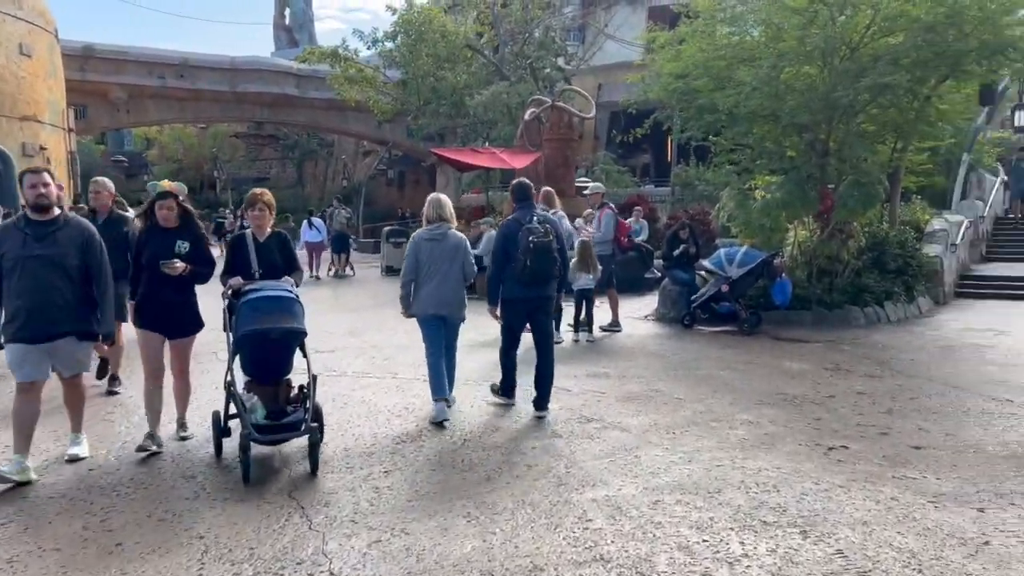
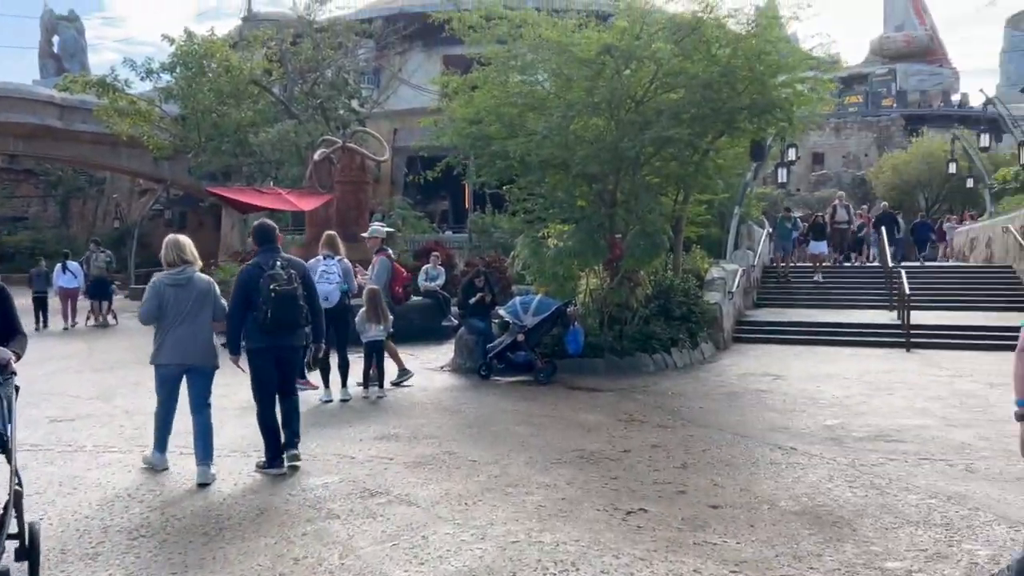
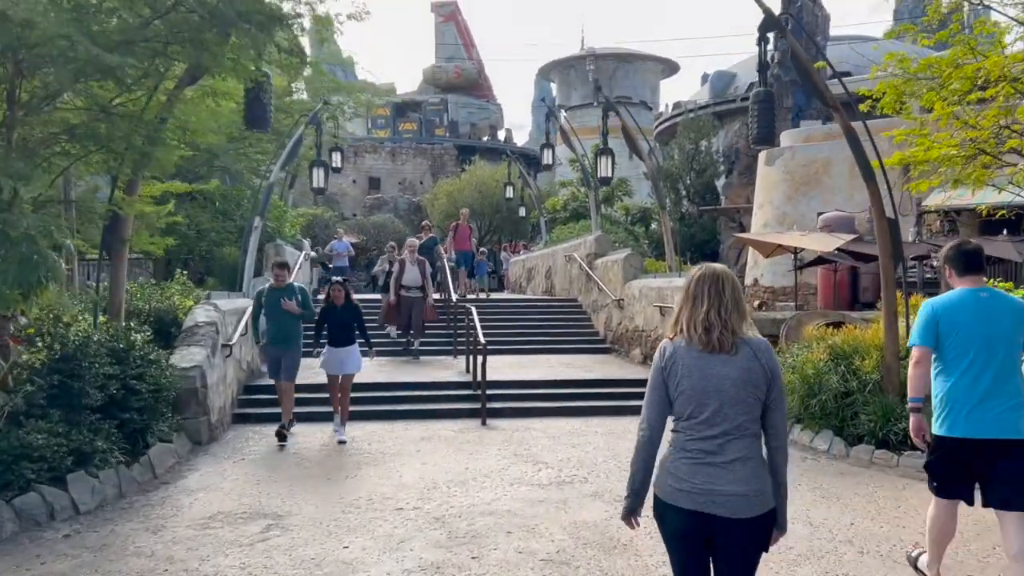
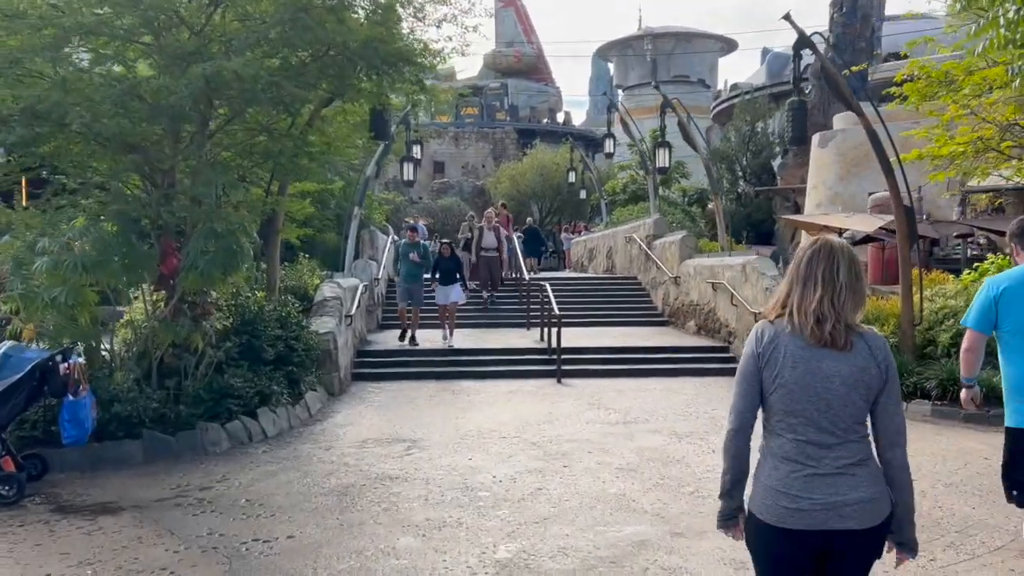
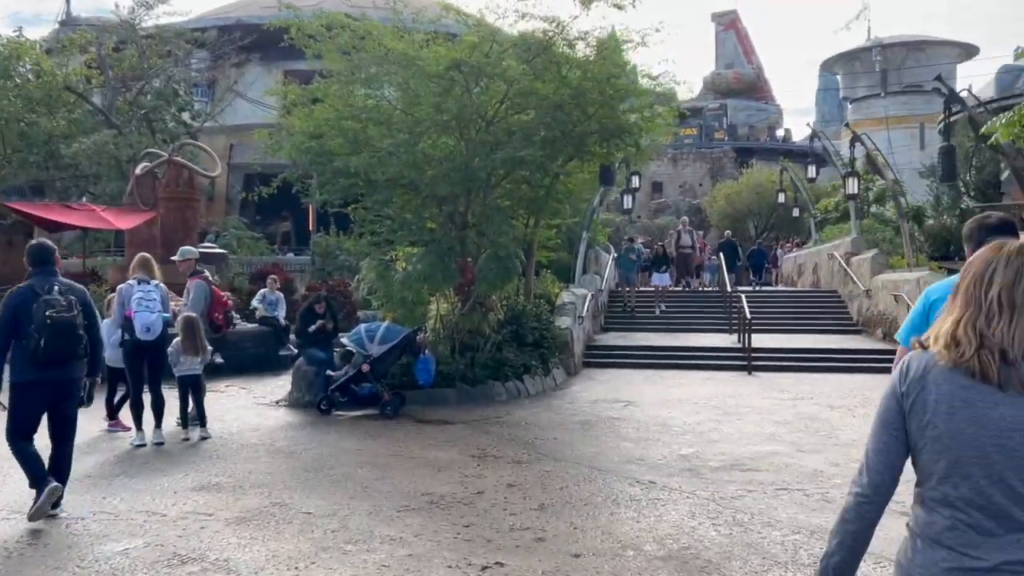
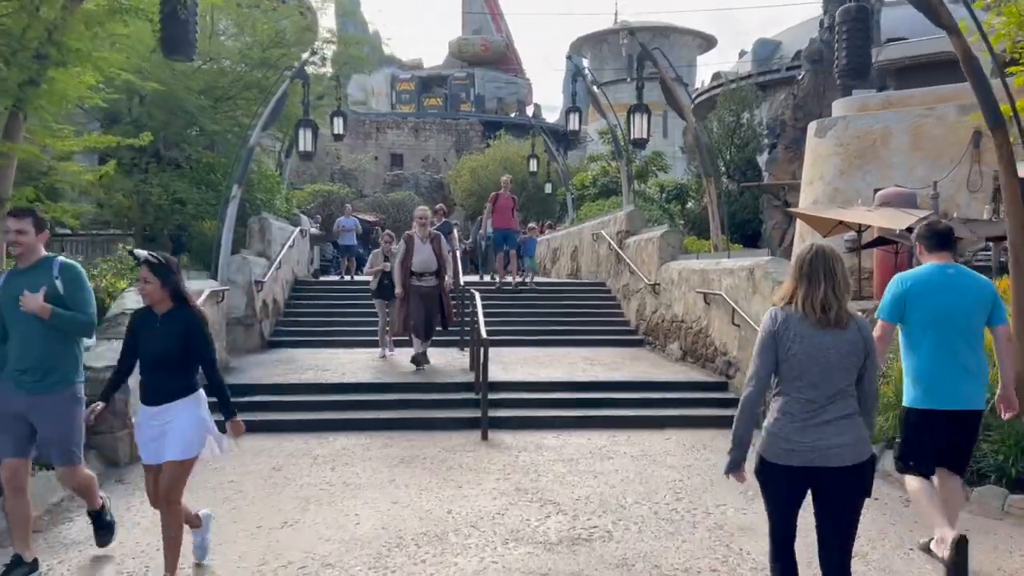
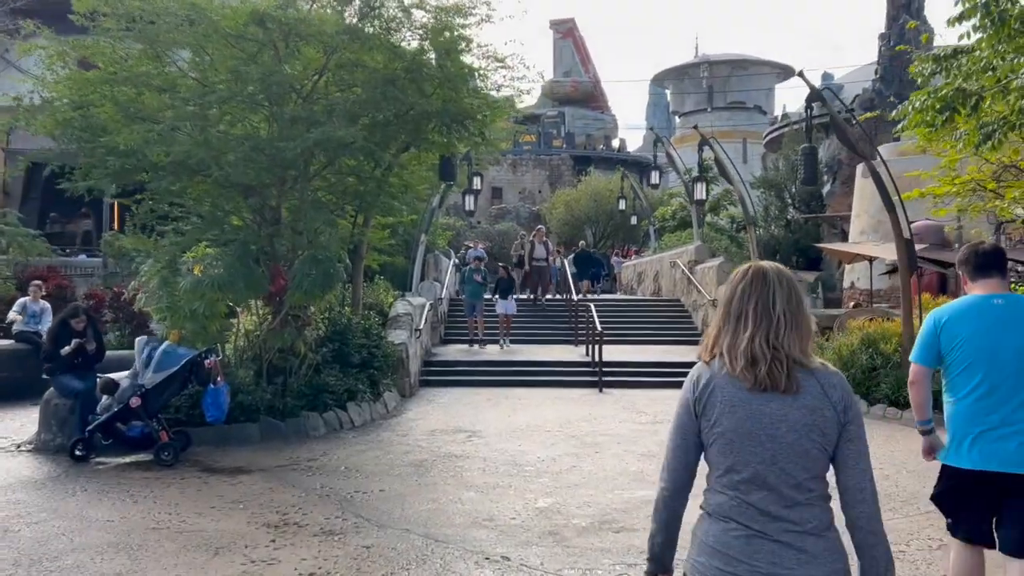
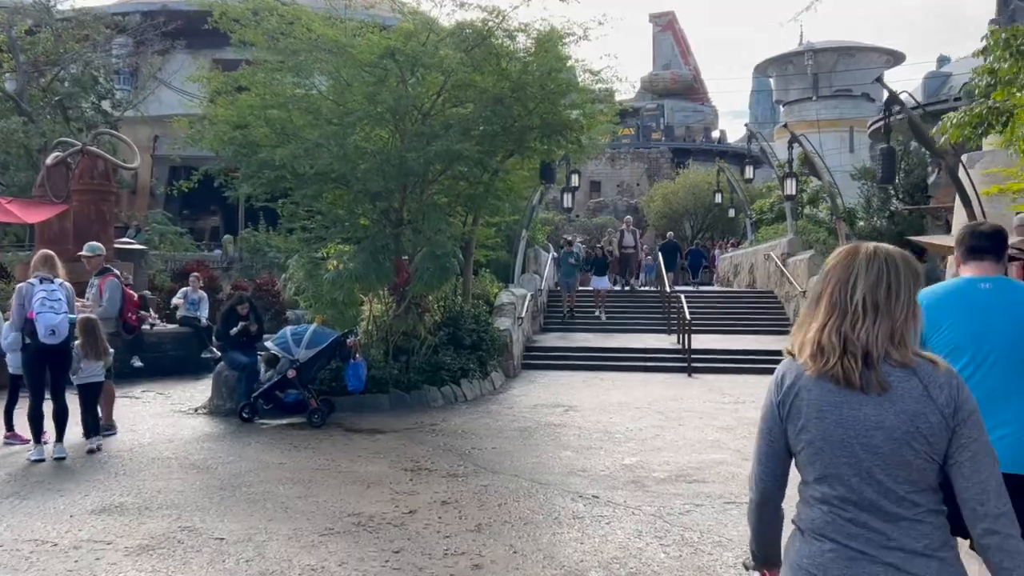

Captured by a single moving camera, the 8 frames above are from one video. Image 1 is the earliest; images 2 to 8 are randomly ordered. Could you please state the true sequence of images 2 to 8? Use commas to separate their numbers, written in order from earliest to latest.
2, 5, 8, 7, 4, 3, 6
